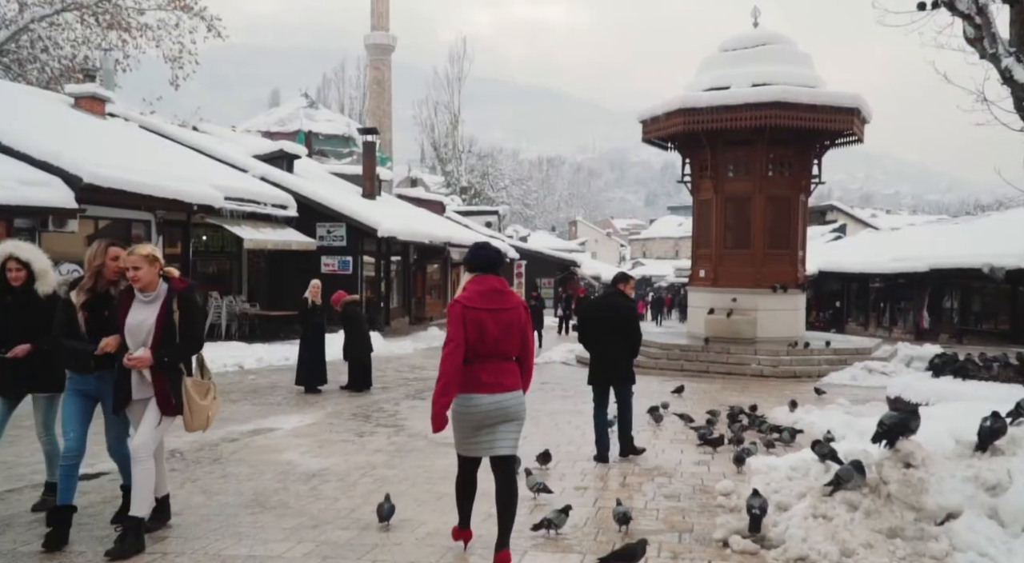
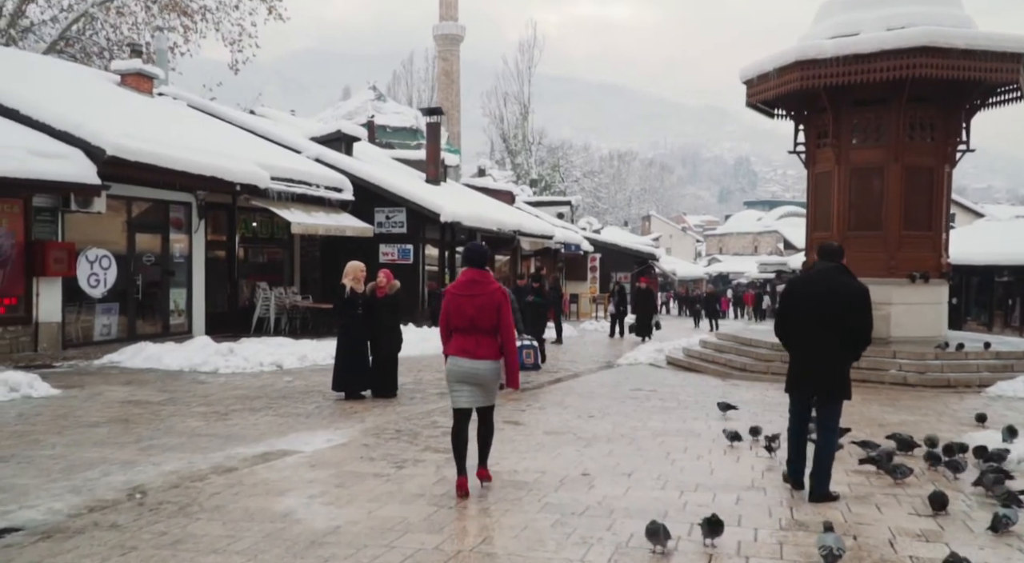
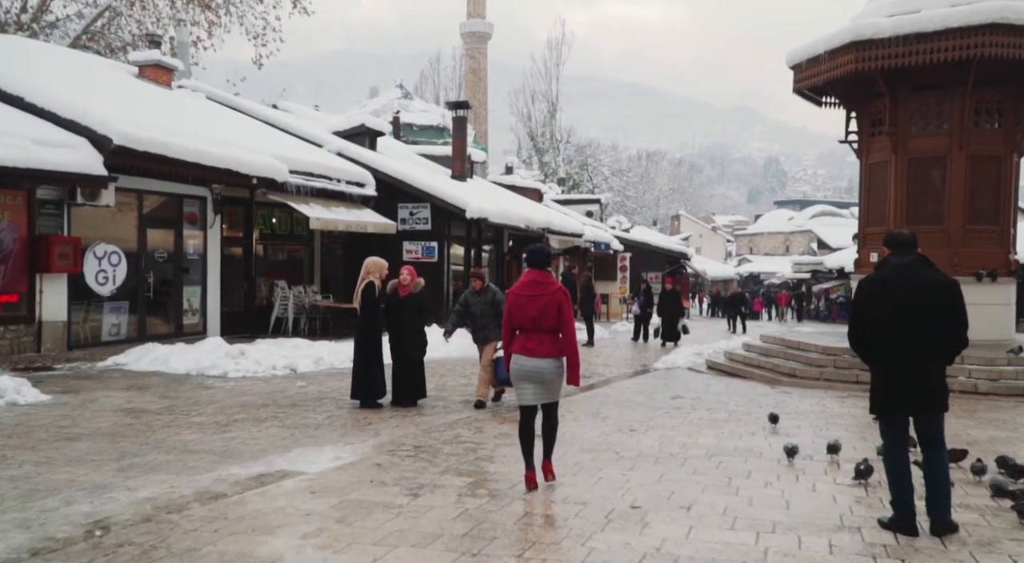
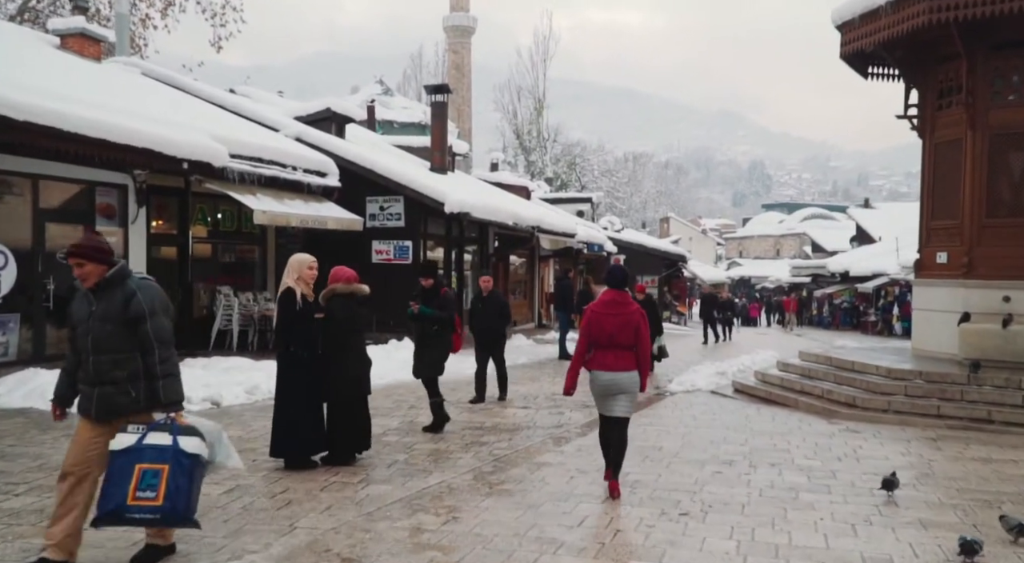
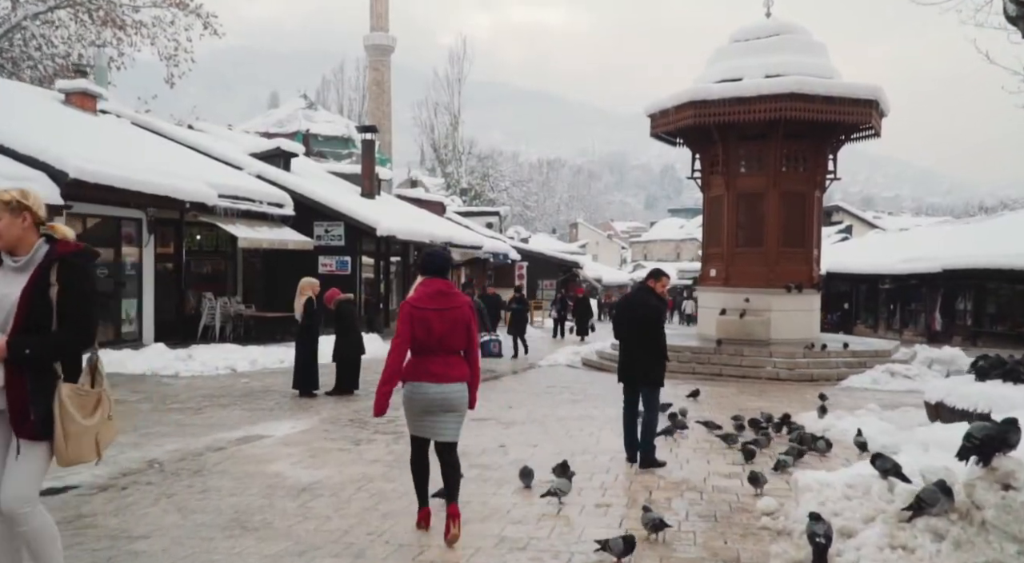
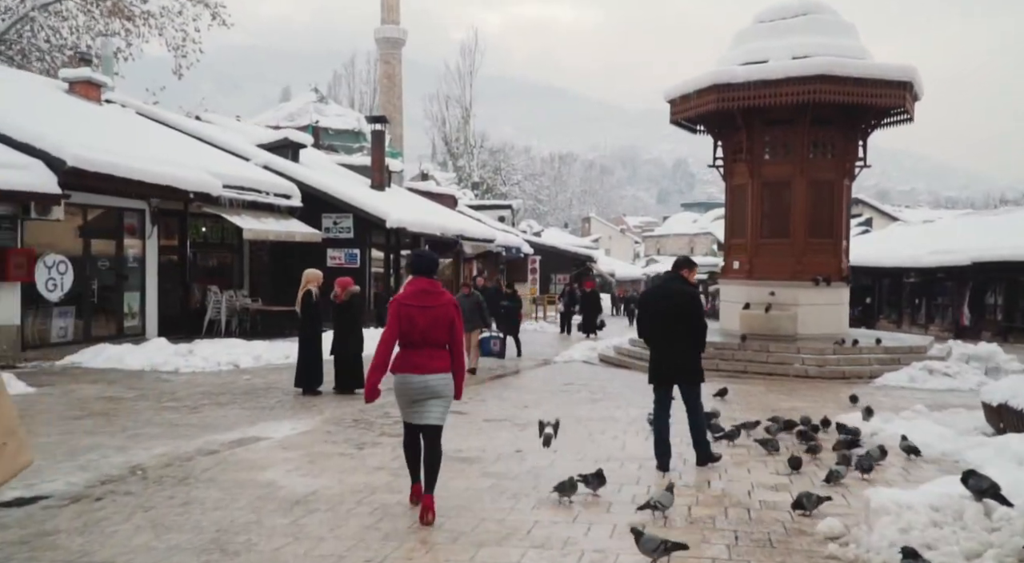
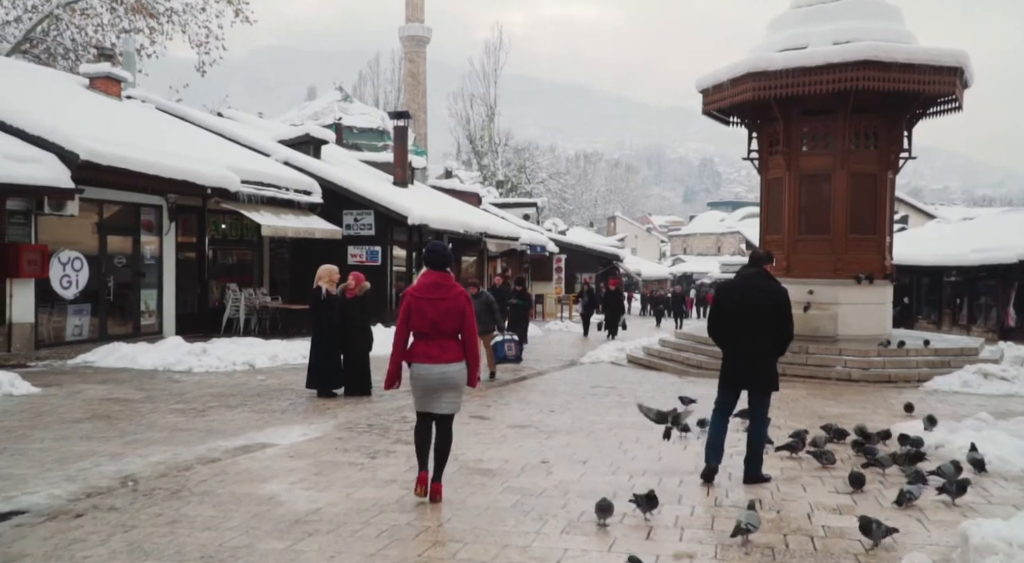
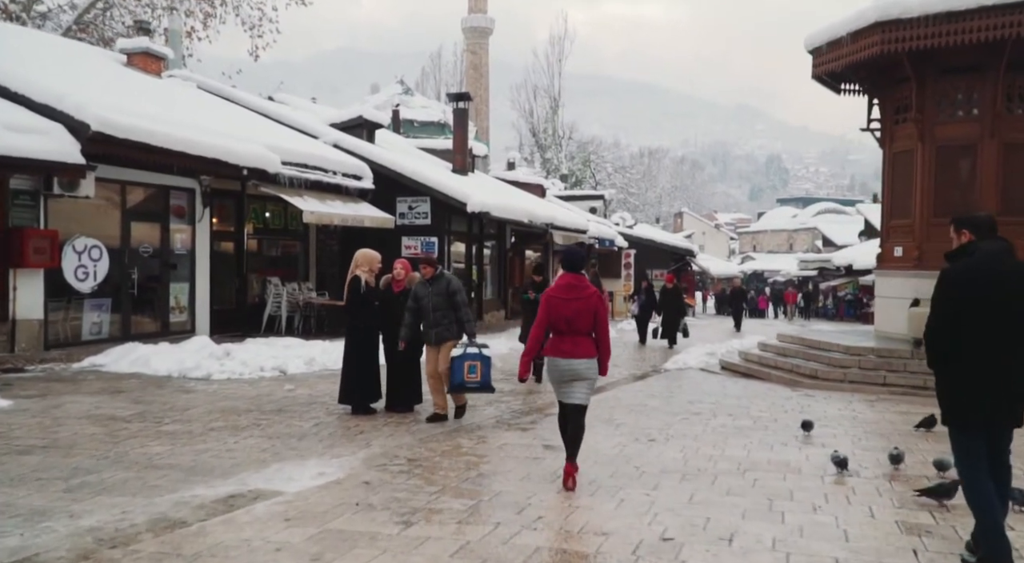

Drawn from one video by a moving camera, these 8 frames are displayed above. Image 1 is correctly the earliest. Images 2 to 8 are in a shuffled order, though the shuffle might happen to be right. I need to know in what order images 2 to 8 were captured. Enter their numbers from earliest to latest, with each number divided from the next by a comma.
5, 6, 7, 2, 3, 8, 4
